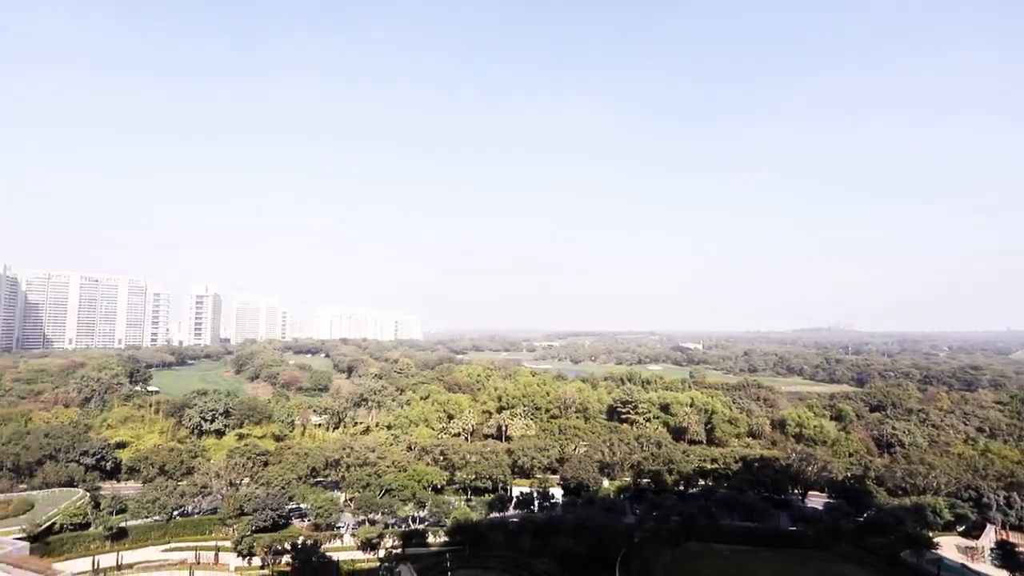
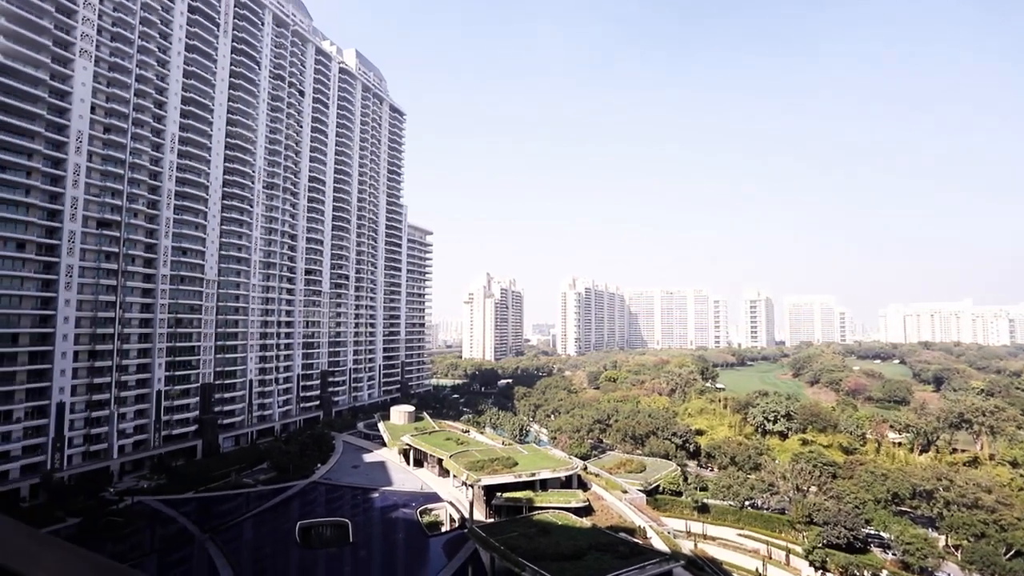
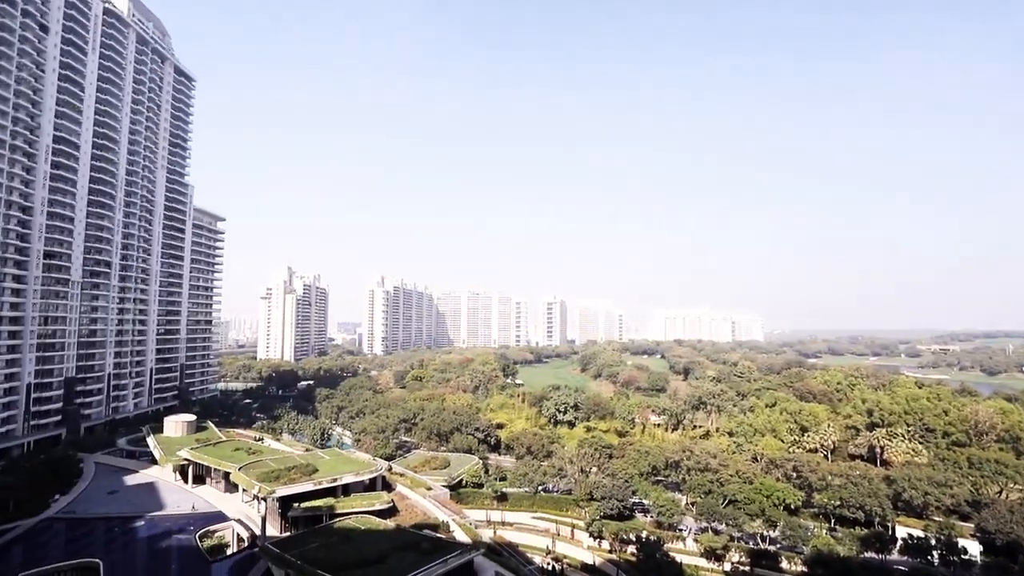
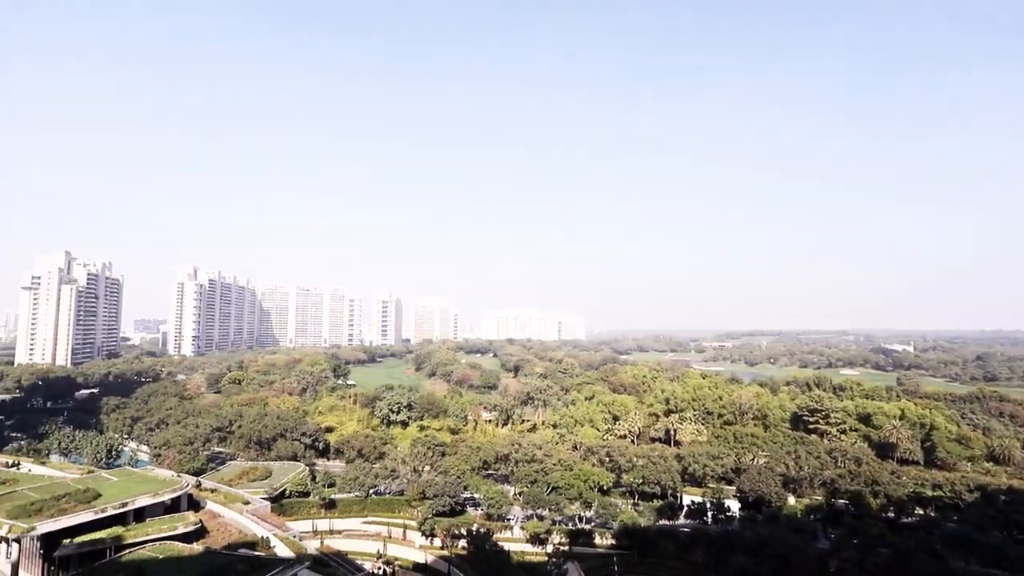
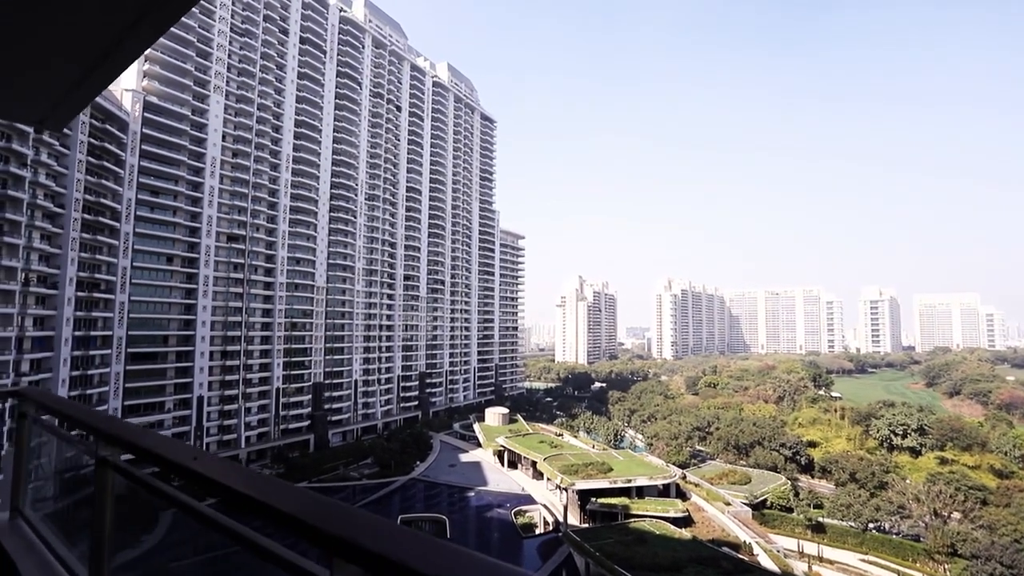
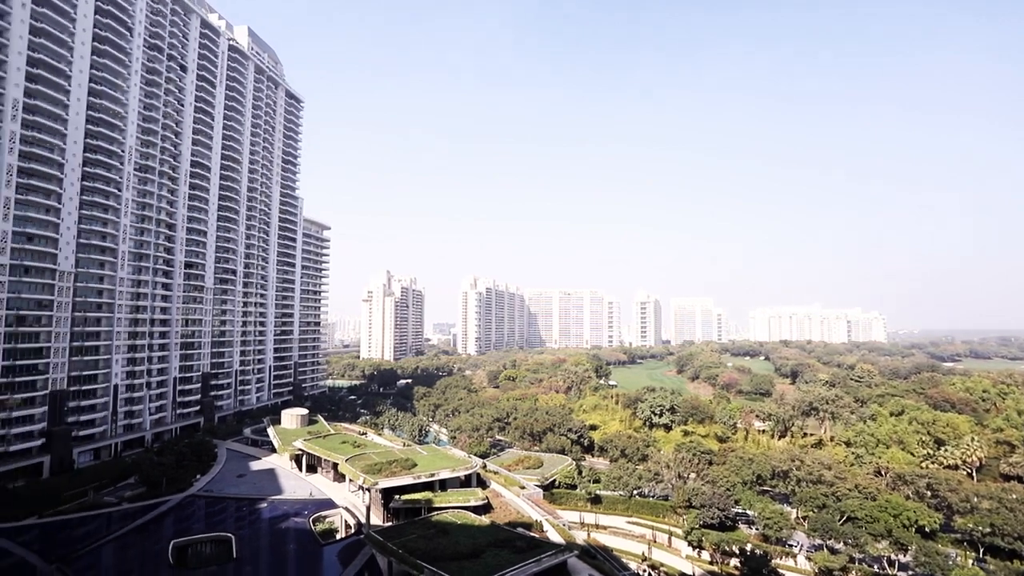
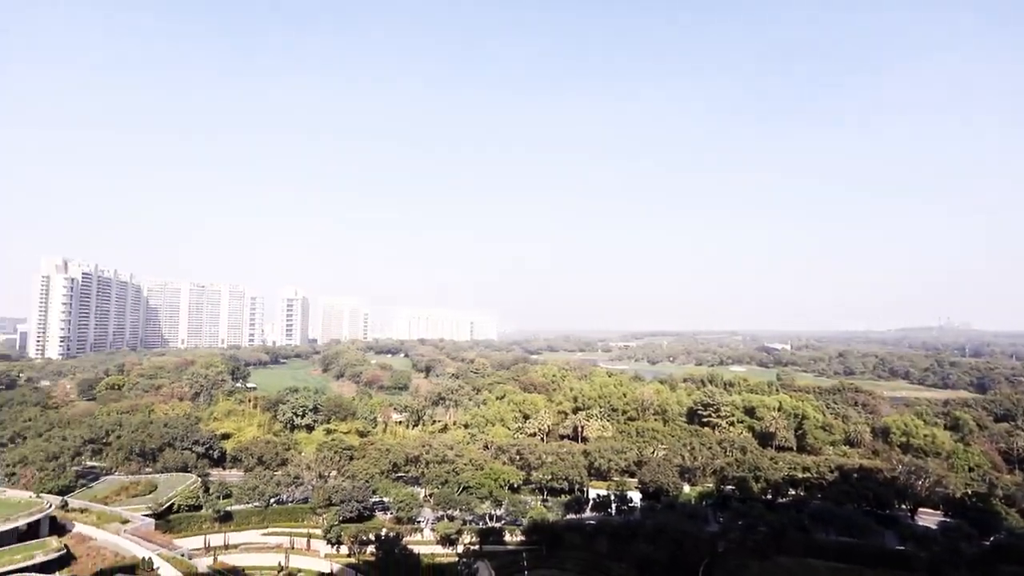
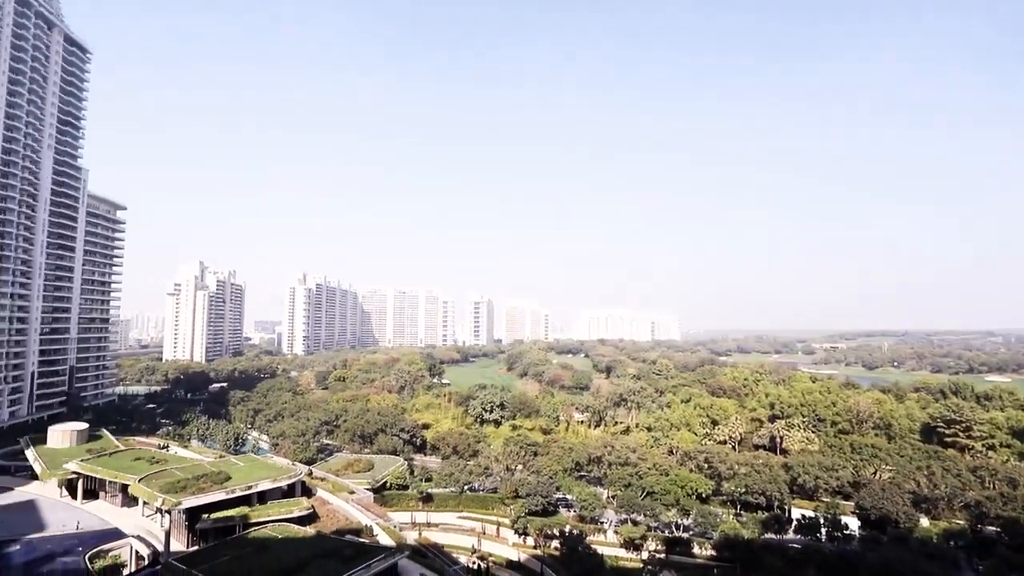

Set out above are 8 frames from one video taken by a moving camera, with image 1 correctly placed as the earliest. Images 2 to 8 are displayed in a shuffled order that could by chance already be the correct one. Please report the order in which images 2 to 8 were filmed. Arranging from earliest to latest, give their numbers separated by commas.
7, 4, 8, 3, 6, 2, 5
